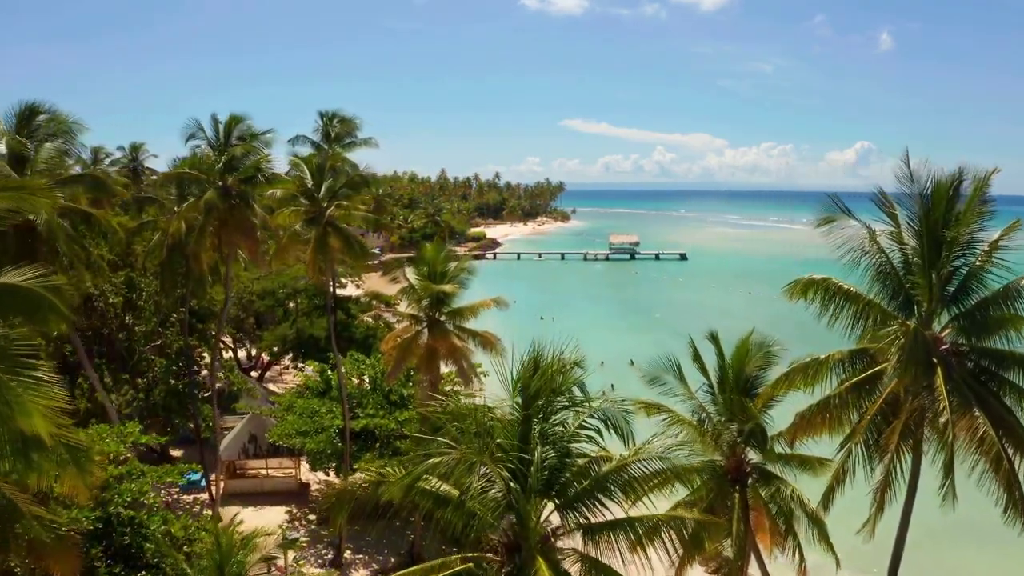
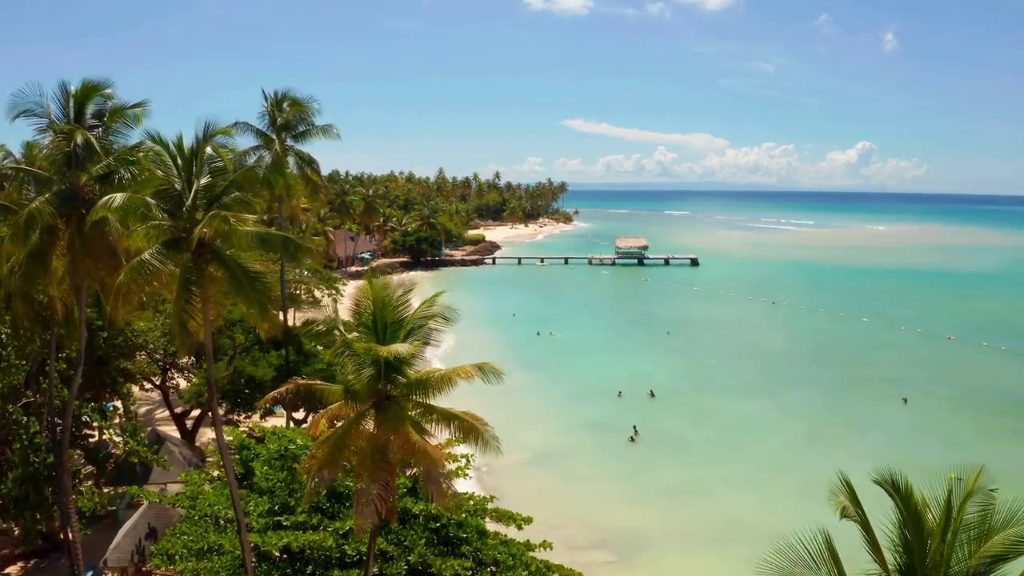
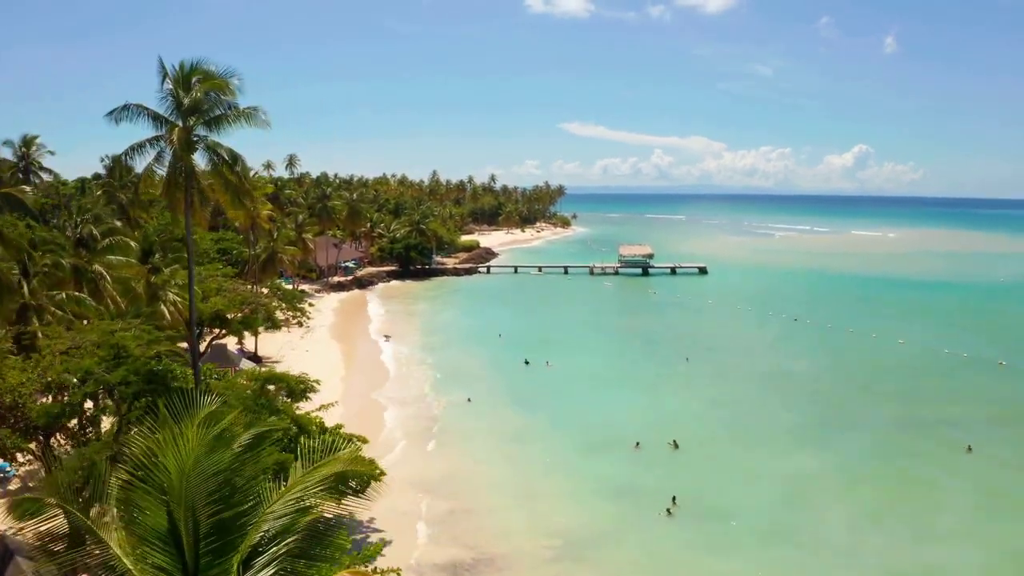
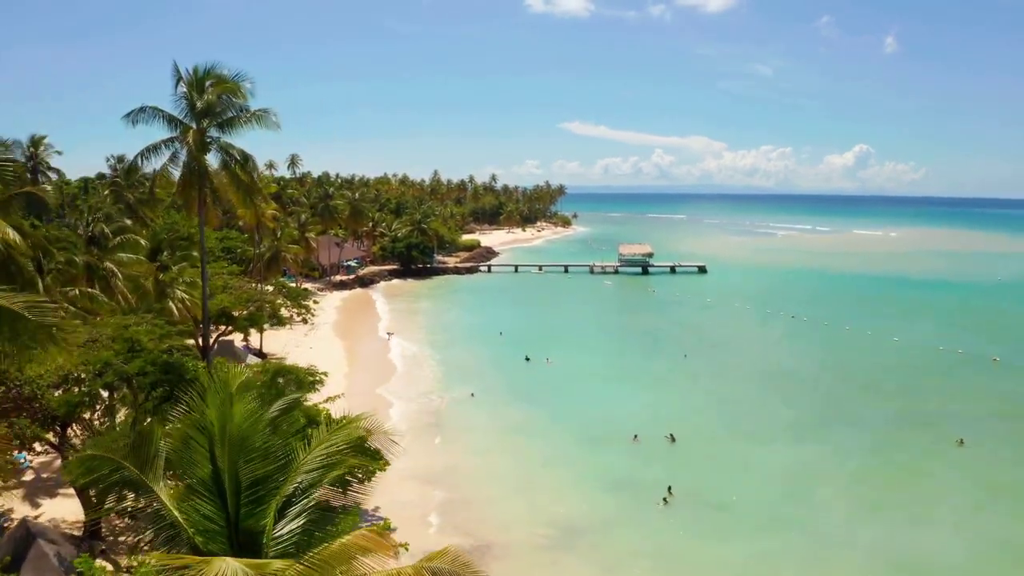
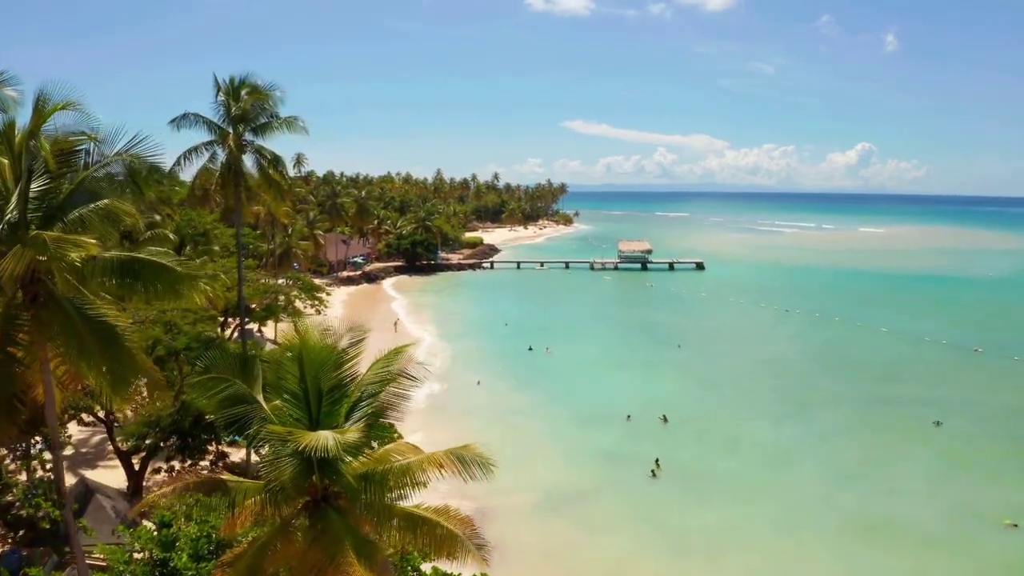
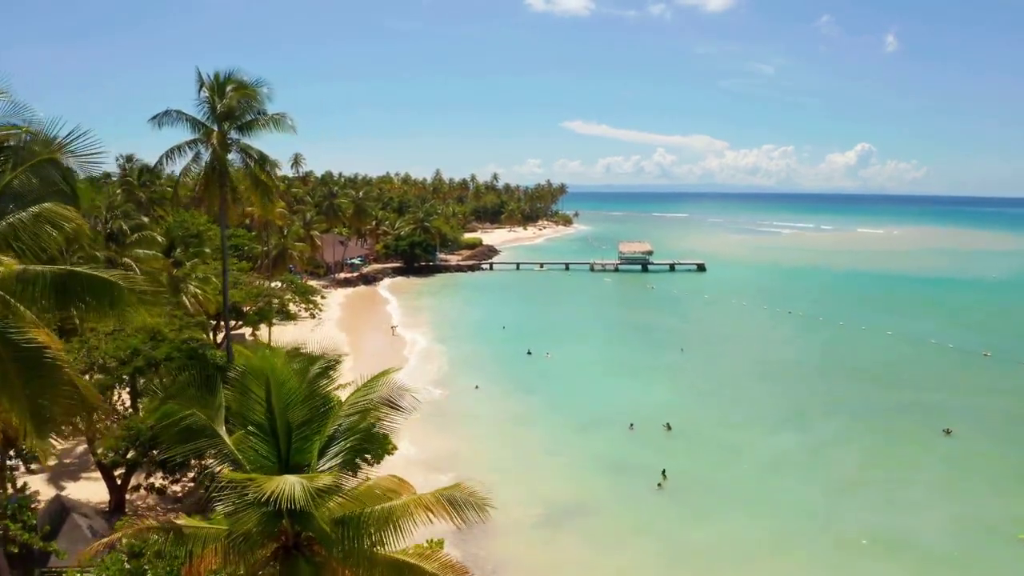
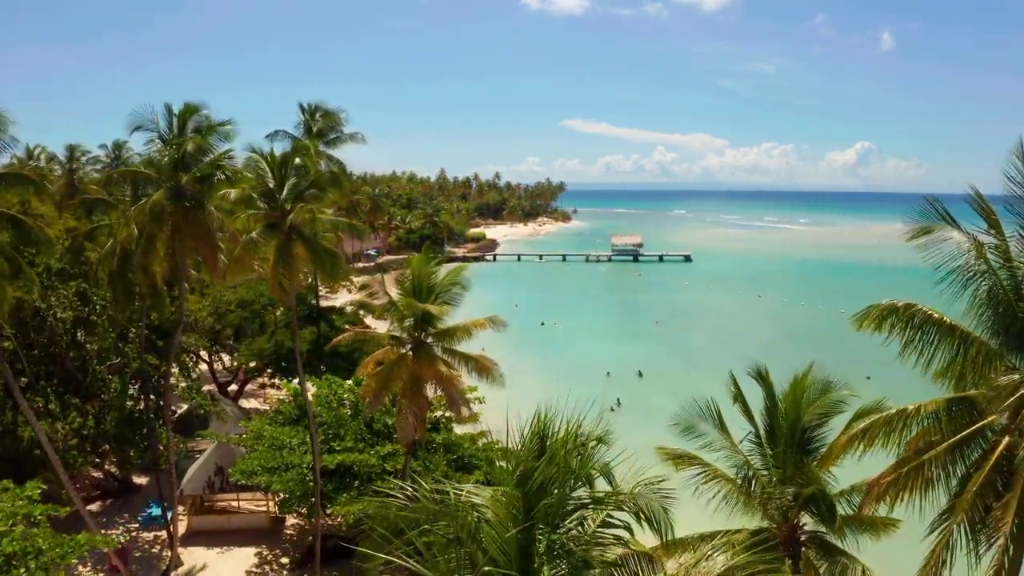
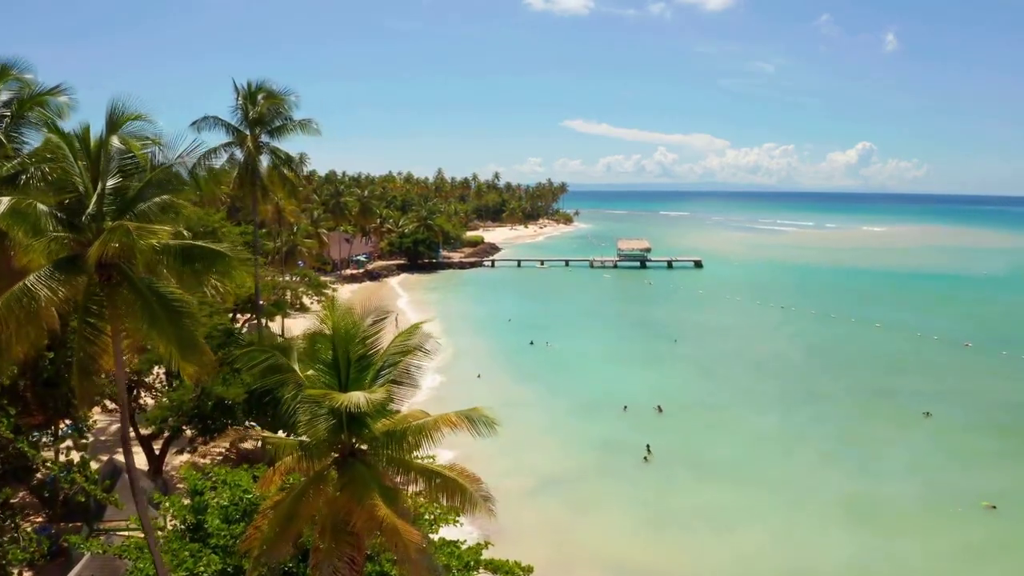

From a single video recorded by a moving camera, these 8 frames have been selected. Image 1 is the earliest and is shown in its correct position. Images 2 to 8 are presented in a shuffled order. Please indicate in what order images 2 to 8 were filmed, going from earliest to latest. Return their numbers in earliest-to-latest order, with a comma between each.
7, 2, 8, 5, 6, 4, 3
